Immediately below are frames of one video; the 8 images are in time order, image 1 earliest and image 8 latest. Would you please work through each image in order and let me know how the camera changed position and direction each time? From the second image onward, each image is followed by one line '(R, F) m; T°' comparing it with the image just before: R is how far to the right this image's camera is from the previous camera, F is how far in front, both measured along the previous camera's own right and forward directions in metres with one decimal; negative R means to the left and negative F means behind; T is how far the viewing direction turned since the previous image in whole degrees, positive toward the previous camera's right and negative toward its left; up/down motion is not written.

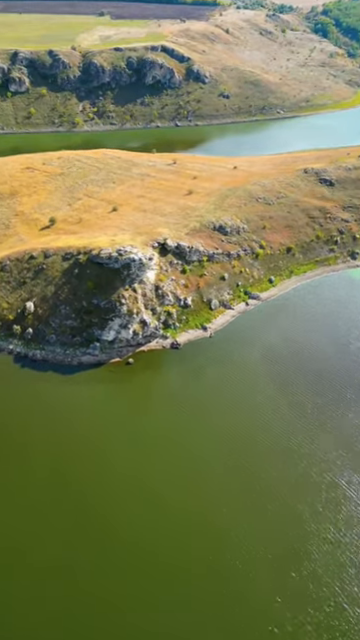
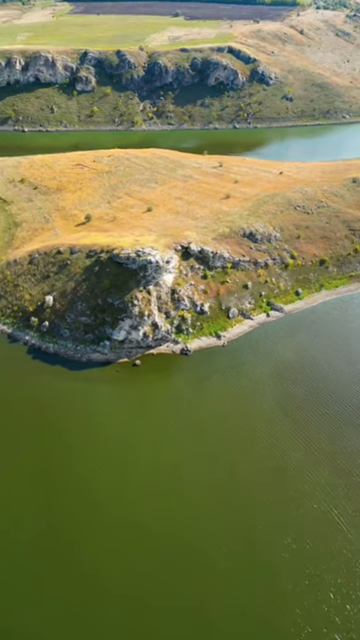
(+7.6, +1.4) m; -8°
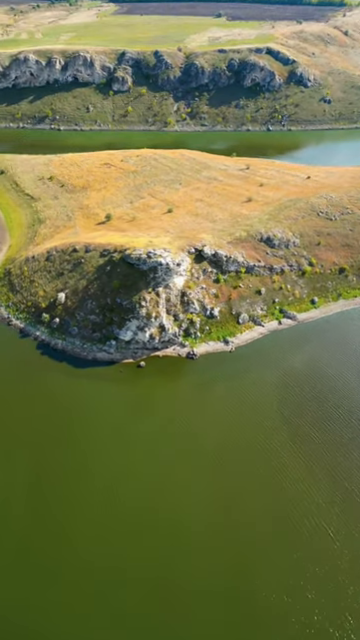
(+4.3, +0.6) m; -5°
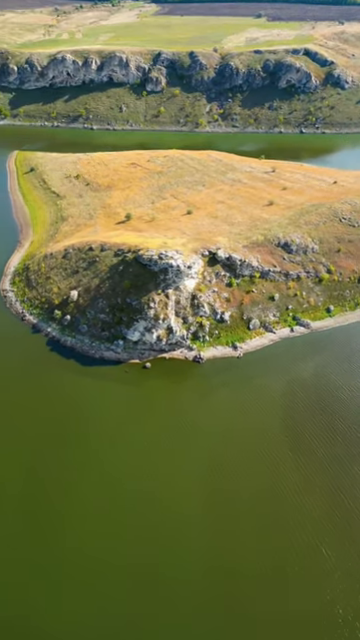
(+3.7, +0.6) m; -4°
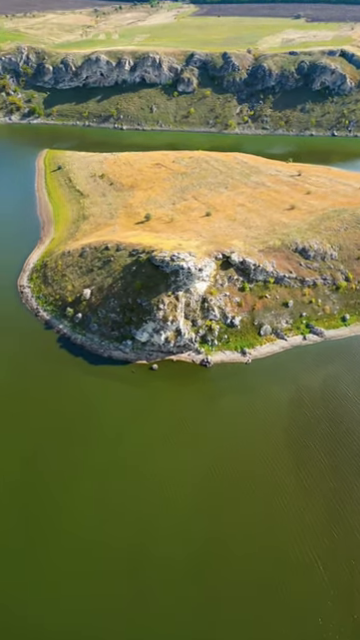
(+3.2, +0.6) m; -4°
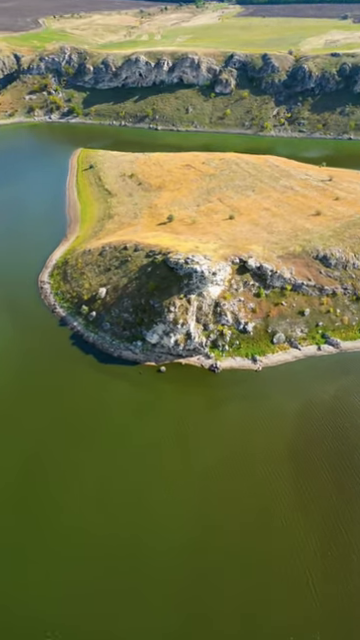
(+3.7, +0.7) m; -5°
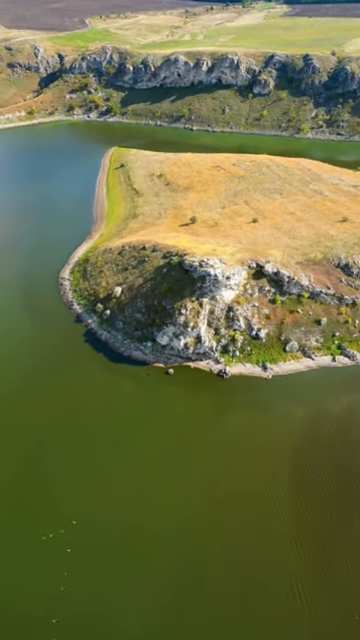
(+3.7, +0.8) m; -5°
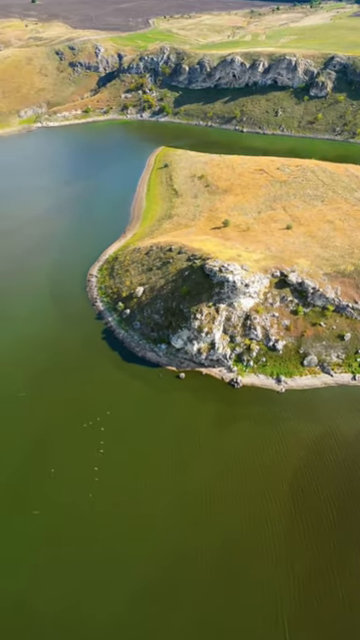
(+5.2, +1.5) m; -7°
